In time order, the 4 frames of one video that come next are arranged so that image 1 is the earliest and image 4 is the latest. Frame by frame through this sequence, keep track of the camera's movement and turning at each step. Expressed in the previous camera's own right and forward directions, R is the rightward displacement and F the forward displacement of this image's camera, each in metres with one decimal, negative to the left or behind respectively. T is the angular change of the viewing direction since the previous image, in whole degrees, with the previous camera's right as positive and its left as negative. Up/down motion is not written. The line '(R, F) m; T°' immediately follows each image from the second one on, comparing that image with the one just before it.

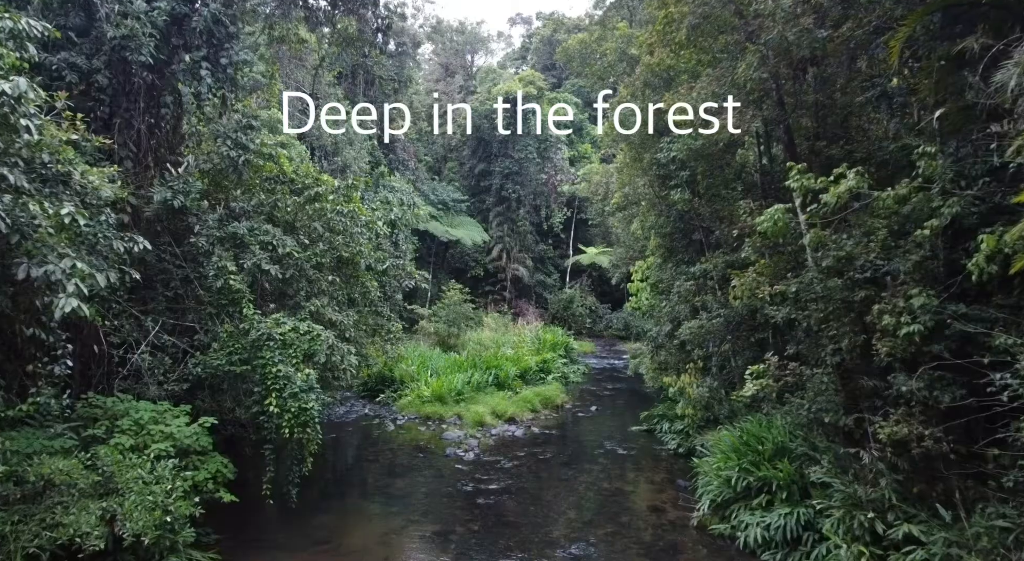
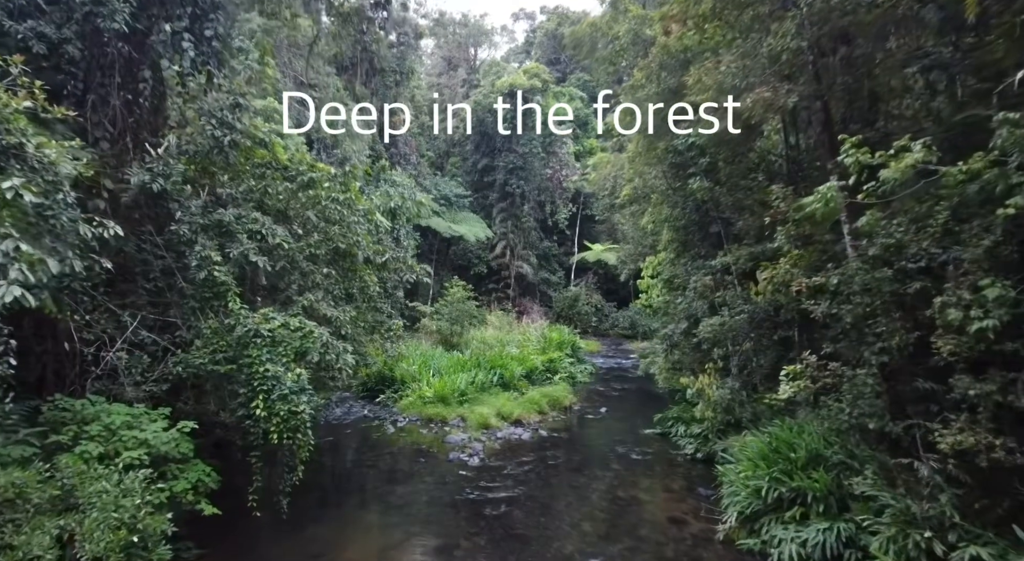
(-0.1, +0.5) m; 0°
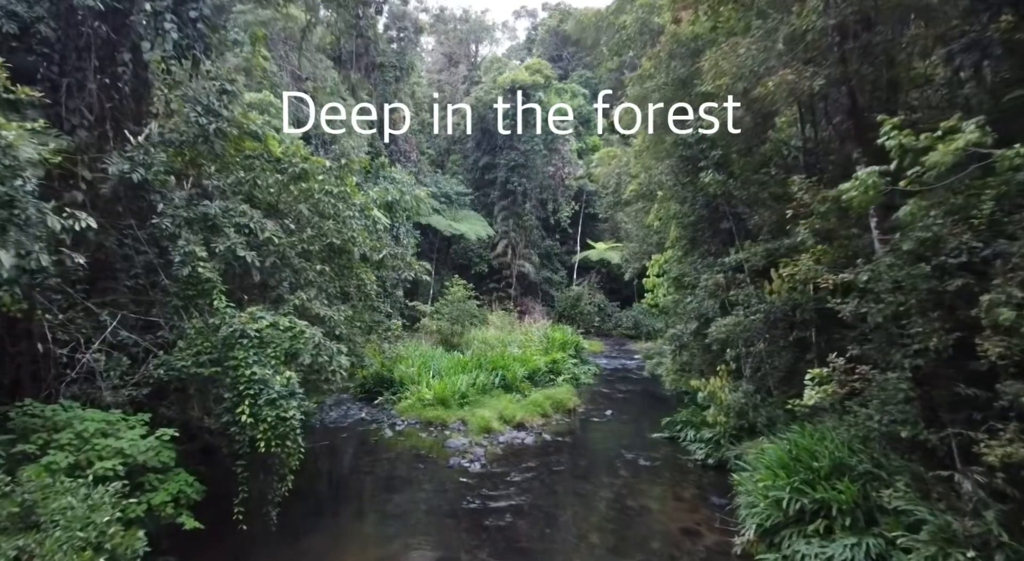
(0.0, +0.3) m; 0°
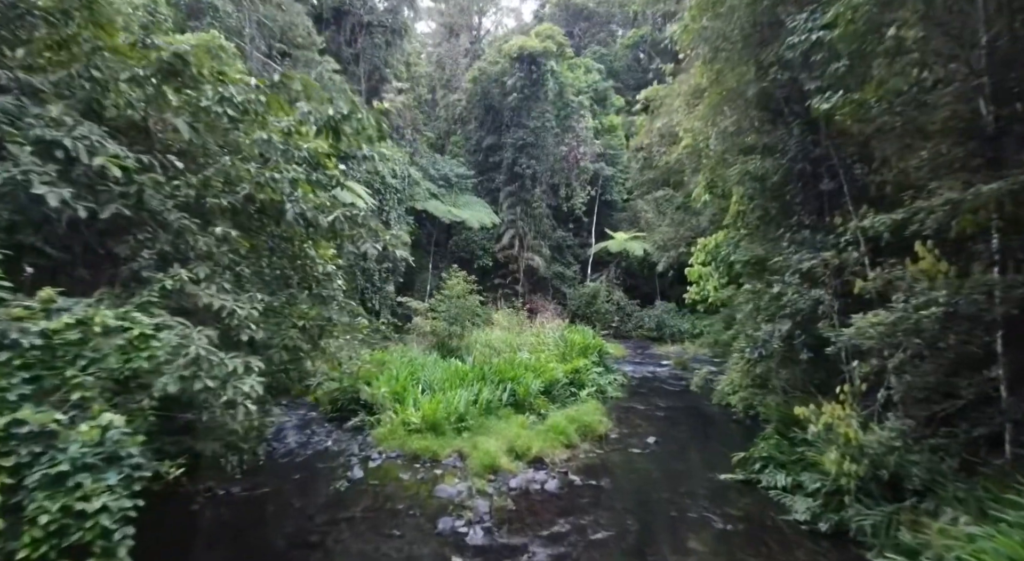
(-0.1, +2.3) m; 0°
